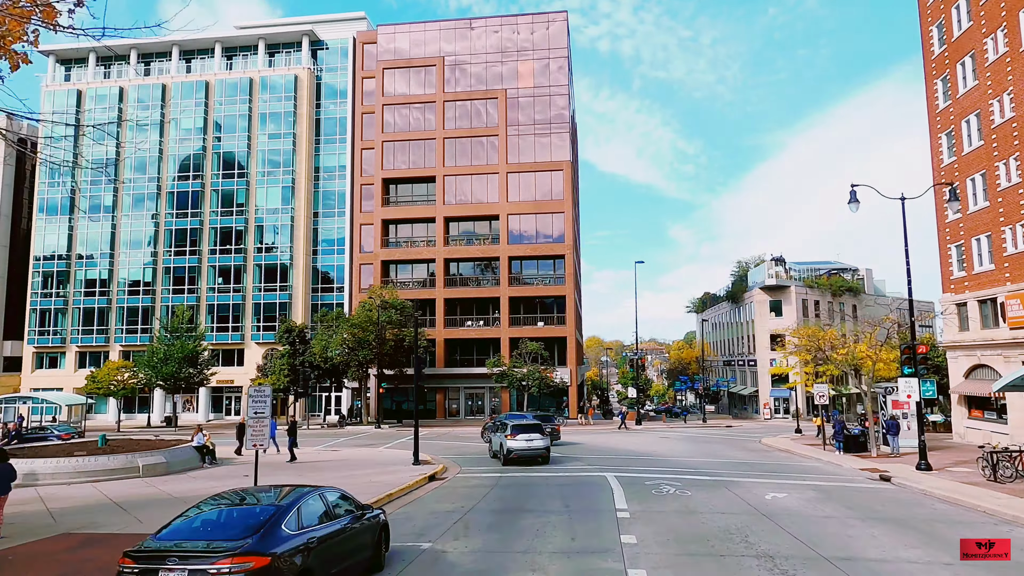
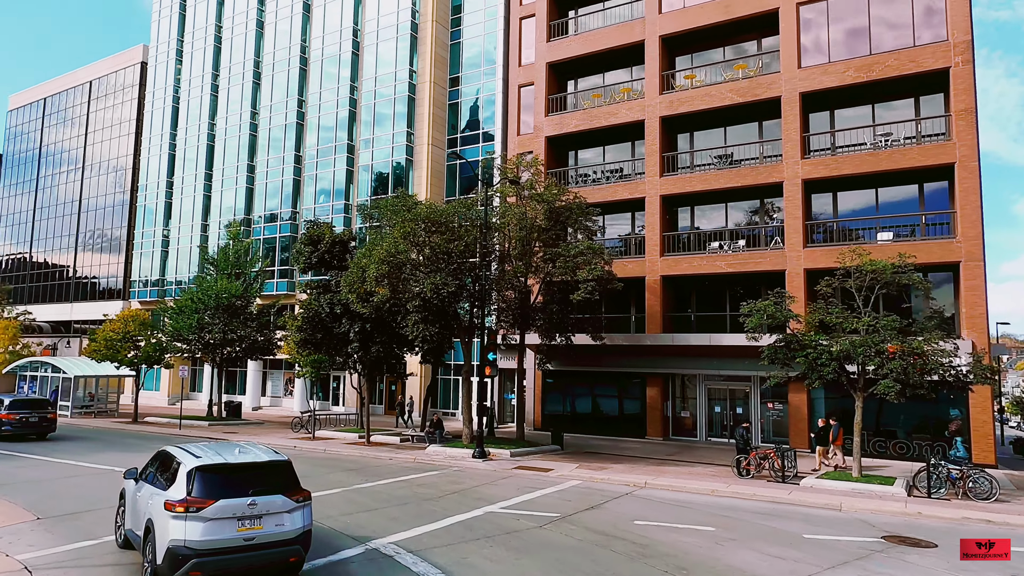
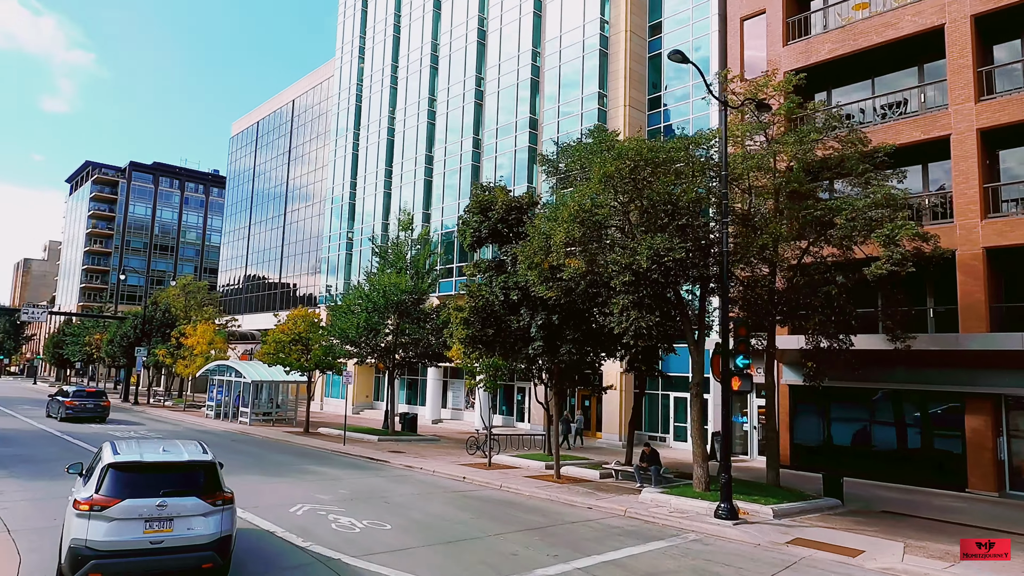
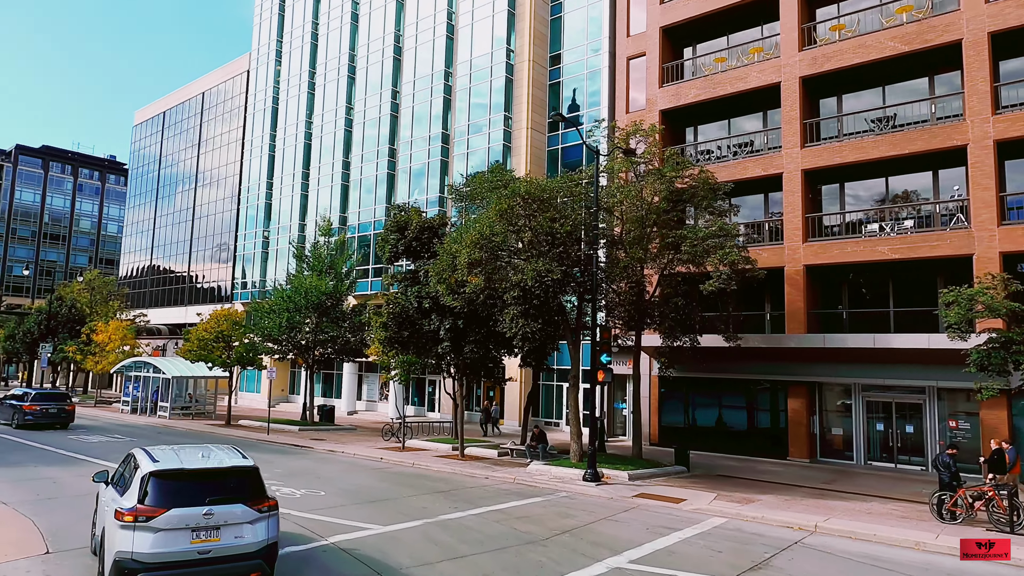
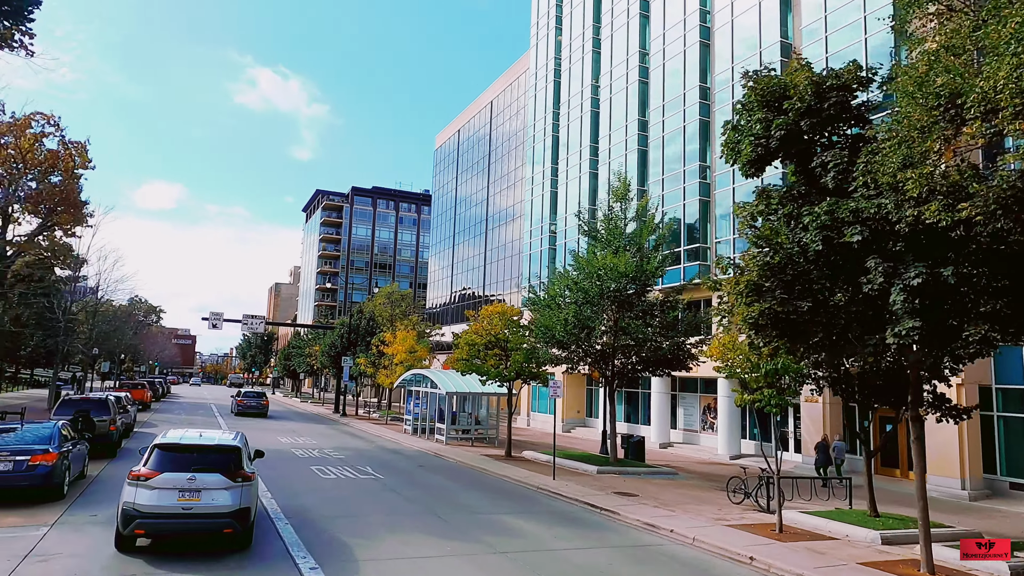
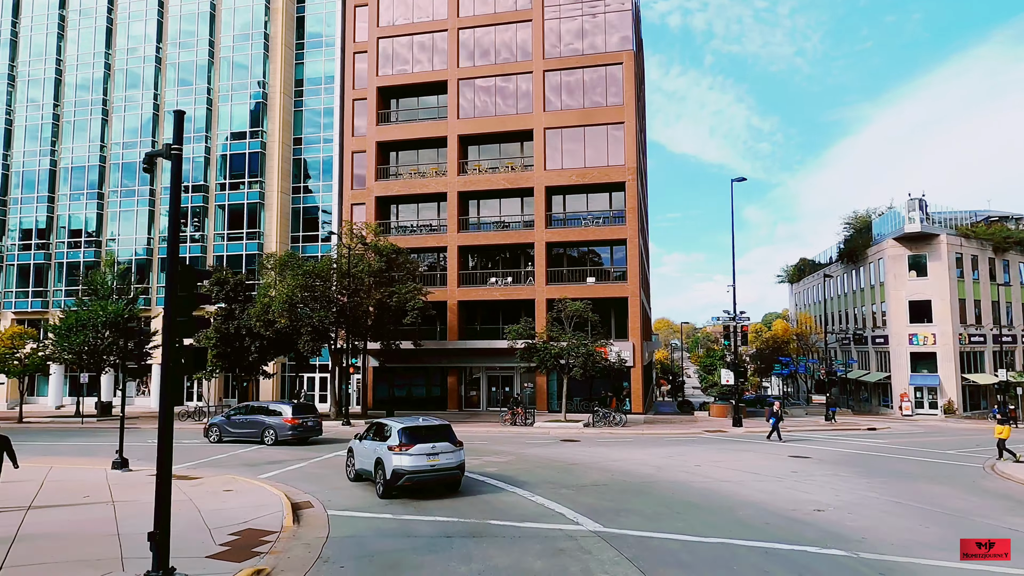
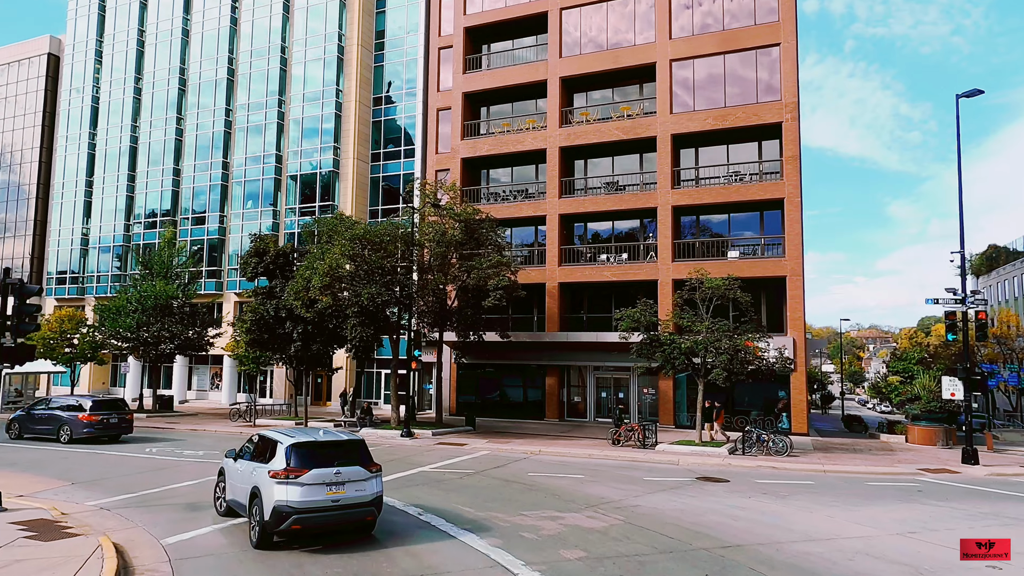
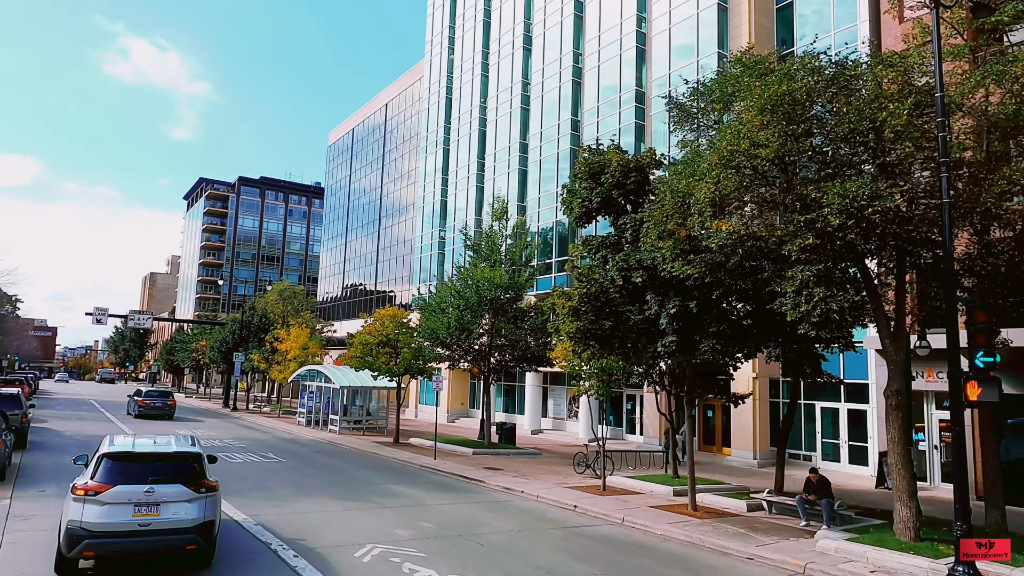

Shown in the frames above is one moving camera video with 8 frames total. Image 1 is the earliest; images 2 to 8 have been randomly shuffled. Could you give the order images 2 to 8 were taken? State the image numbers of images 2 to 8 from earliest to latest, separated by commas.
6, 7, 2, 4, 3, 8, 5
